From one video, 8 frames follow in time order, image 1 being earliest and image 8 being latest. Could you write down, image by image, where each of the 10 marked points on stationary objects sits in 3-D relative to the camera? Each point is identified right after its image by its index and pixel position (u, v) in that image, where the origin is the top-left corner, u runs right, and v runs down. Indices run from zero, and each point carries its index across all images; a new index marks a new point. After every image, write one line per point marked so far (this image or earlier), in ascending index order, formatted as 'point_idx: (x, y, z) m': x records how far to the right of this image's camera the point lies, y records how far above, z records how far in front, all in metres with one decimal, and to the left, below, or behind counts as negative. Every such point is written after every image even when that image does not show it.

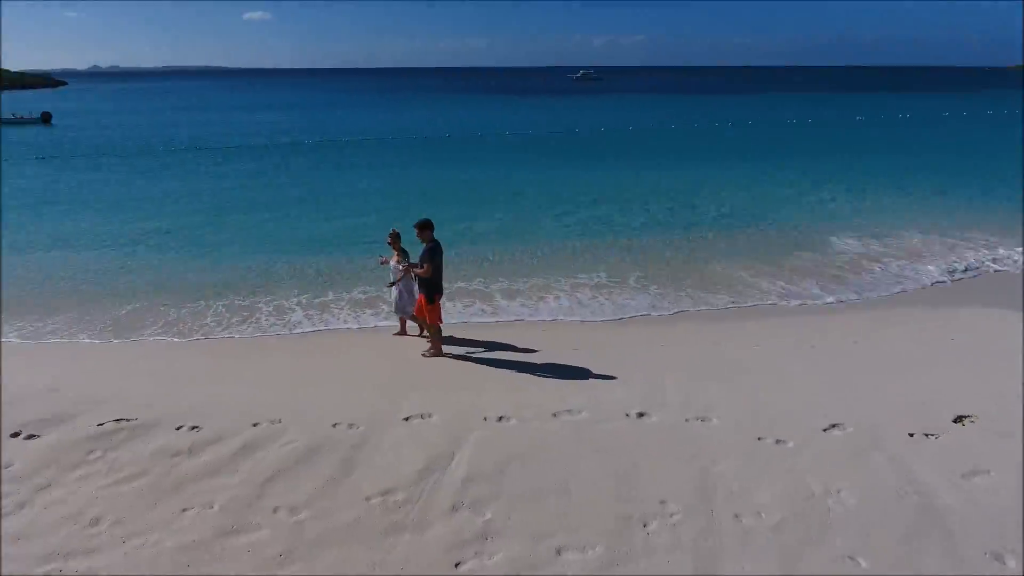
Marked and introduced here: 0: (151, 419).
0: (-2.3, -0.9, +3.8) m
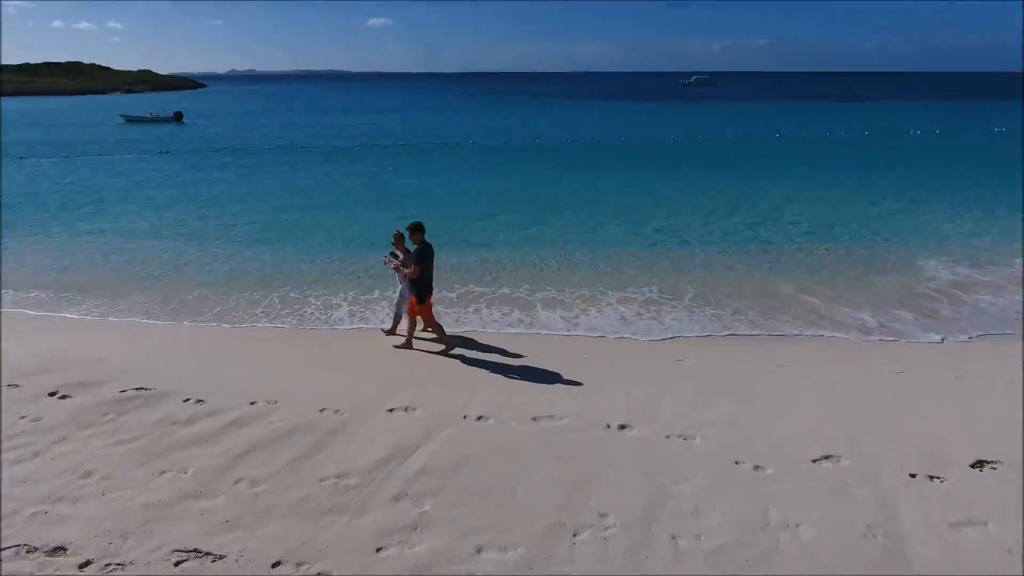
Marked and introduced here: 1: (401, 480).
0: (-2.4, -0.7, +4.2) m
1: (-0.6, -1.0, +3.1) m
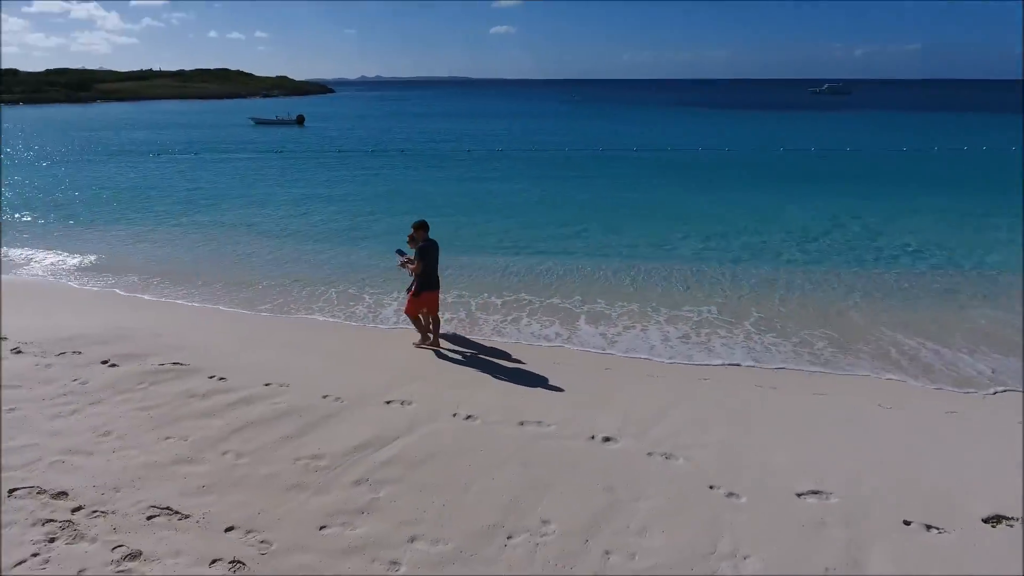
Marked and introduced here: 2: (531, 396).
0: (-2.5, -0.6, +4.6) m
1: (-0.8, -1.0, +3.3) m
2: (+0.2, -0.8, +4.5) m
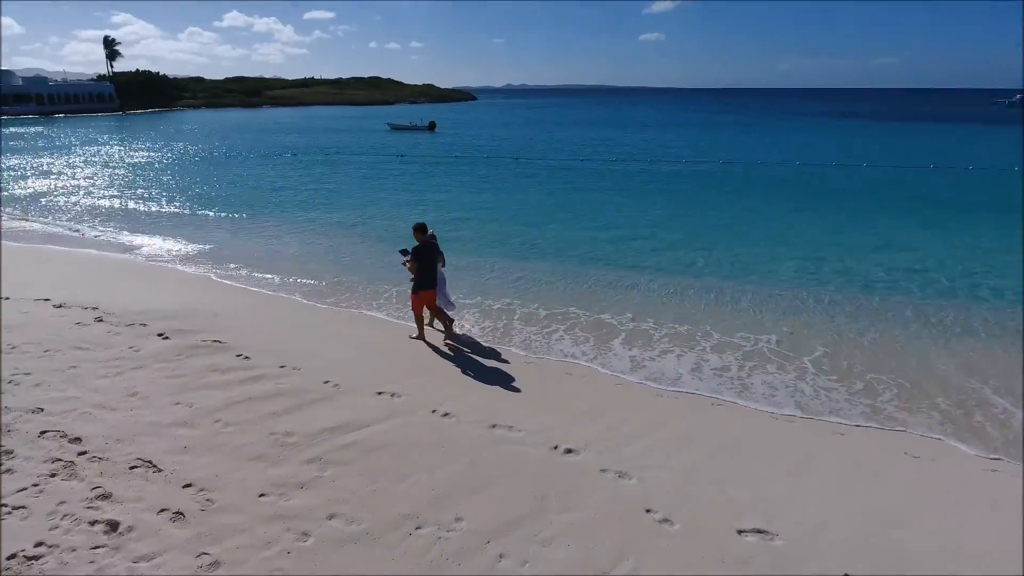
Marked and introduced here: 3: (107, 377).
0: (-2.5, -0.5, +5.2) m
1: (-1.1, -1.0, +3.6) m
2: (+0.1, -0.9, +4.6) m
3: (-3.1, -0.7, +4.5) m
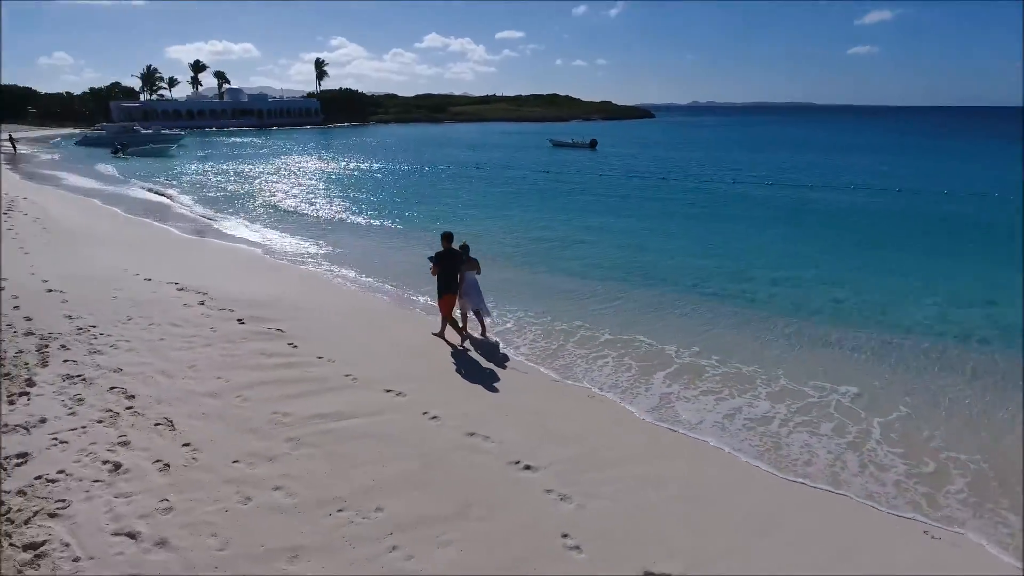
0: (-2.3, -0.5, +6.0) m
1: (-1.4, -1.0, +4.1) m
2: (0.0, -1.0, +4.7) m
3: (-3.0, -0.6, +5.4) m
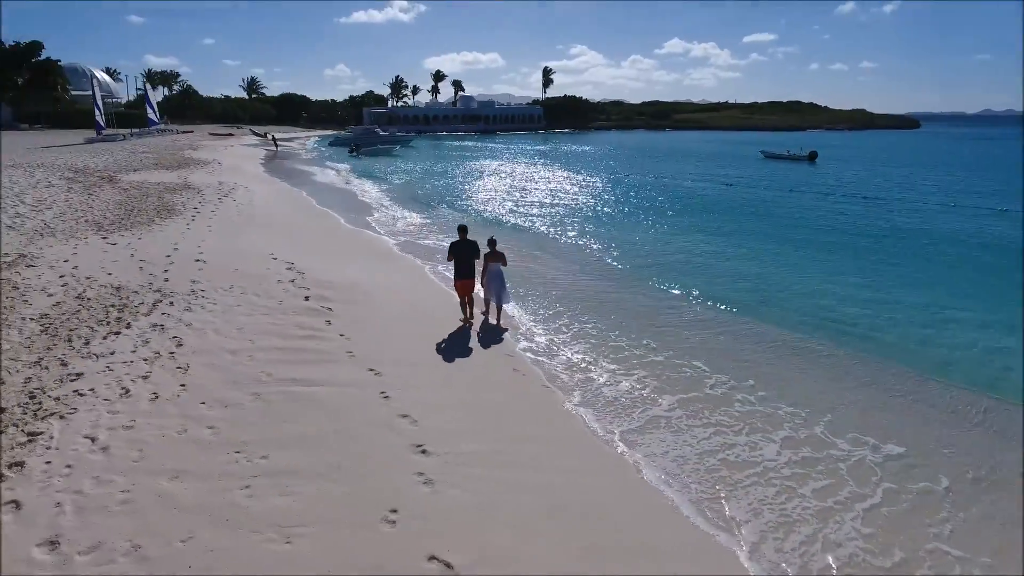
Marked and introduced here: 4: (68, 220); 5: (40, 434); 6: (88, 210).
0: (-2.1, -0.3, +7.0) m
1: (-2.0, -0.8, +4.9) m
2: (-0.4, -1.1, +5.1) m
3: (-3.0, -0.3, +6.7) m
4: (-9.0, +1.4, +12.0) m
5: (-3.2, -1.0, +4.0) m
6: (-9.6, +1.8, +13.5) m
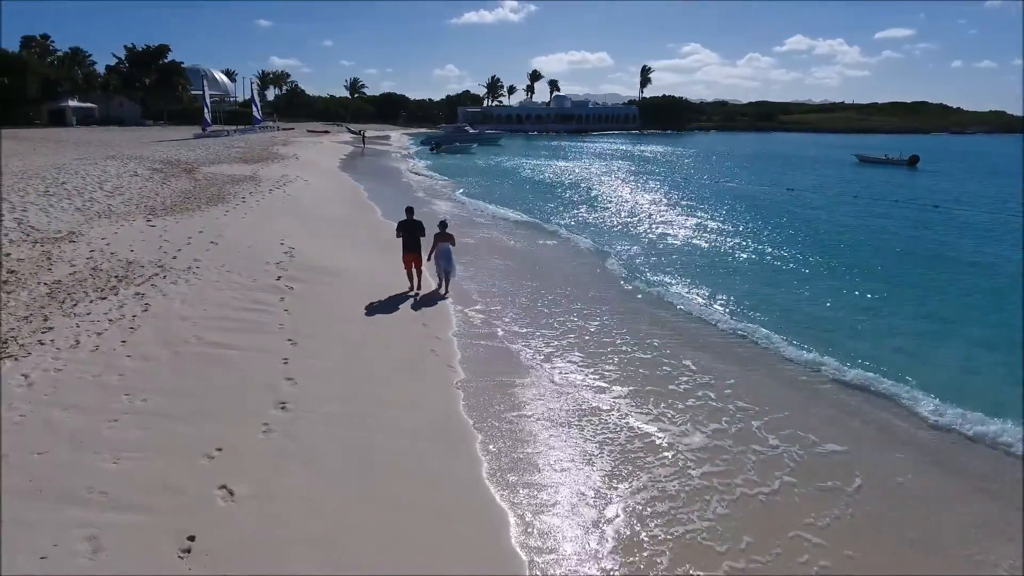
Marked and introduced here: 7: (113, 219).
0: (-2.9, -0.1, +7.7) m
1: (-3.0, -0.6, +5.7) m
2: (-1.5, -0.9, +5.6) m
3: (-3.8, 0.0, +7.6) m
4: (-8.8, +1.9, +13.7) m
5: (-4.4, -0.7, +4.9) m
6: (-9.3, +2.4, +15.3) m
7: (-8.2, +1.4, +12.1) m
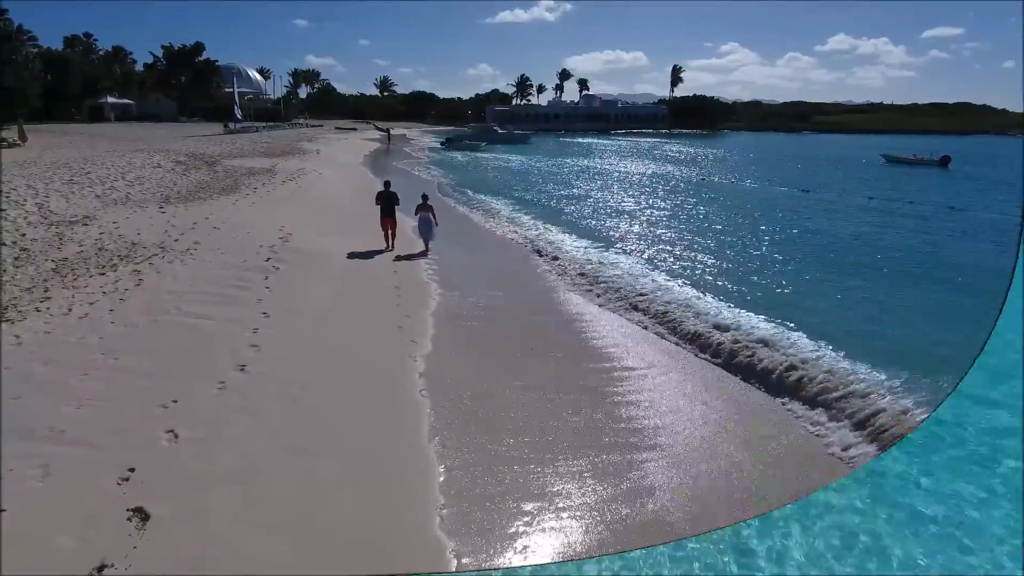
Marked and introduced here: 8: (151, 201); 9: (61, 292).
0: (-3.2, +0.2, +8.2) m
1: (-3.5, -0.3, +6.1) m
2: (-2.0, -0.6, +6.0) m
3: (-4.2, +0.3, +8.1) m
4: (-8.9, +2.3, +14.4) m
5: (-4.8, -0.4, +5.5) m
6: (-9.2, +2.7, +16.0) m
7: (-8.3, +1.8, +12.8) m
8: (-8.2, +2.0, +13.6) m
9: (-5.2, 0.0, +6.8) m
